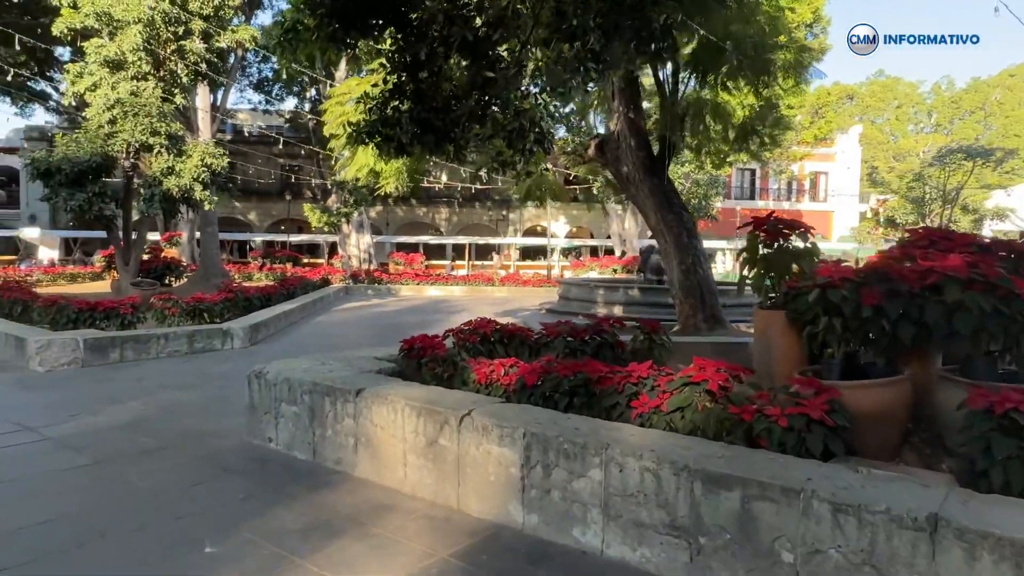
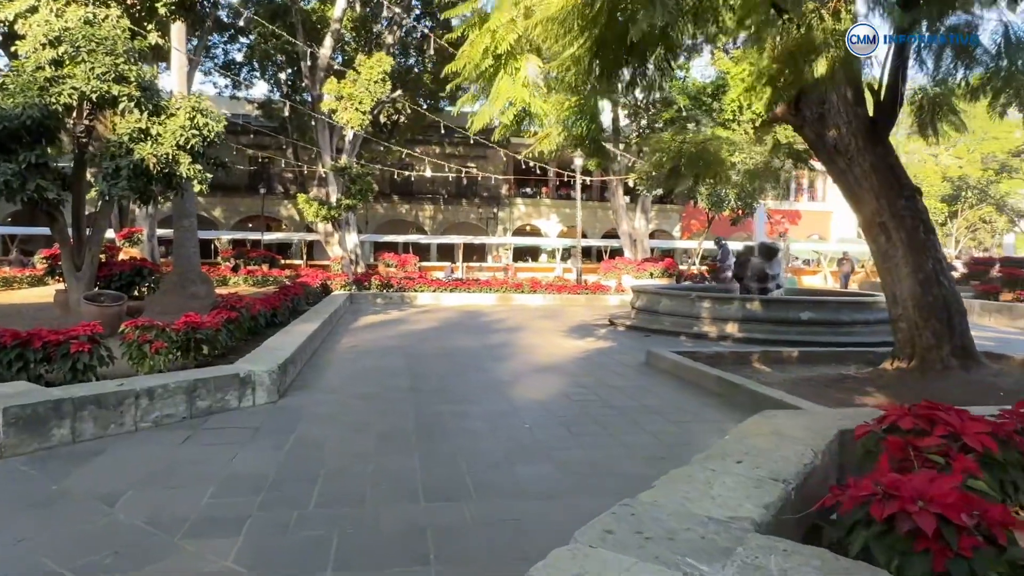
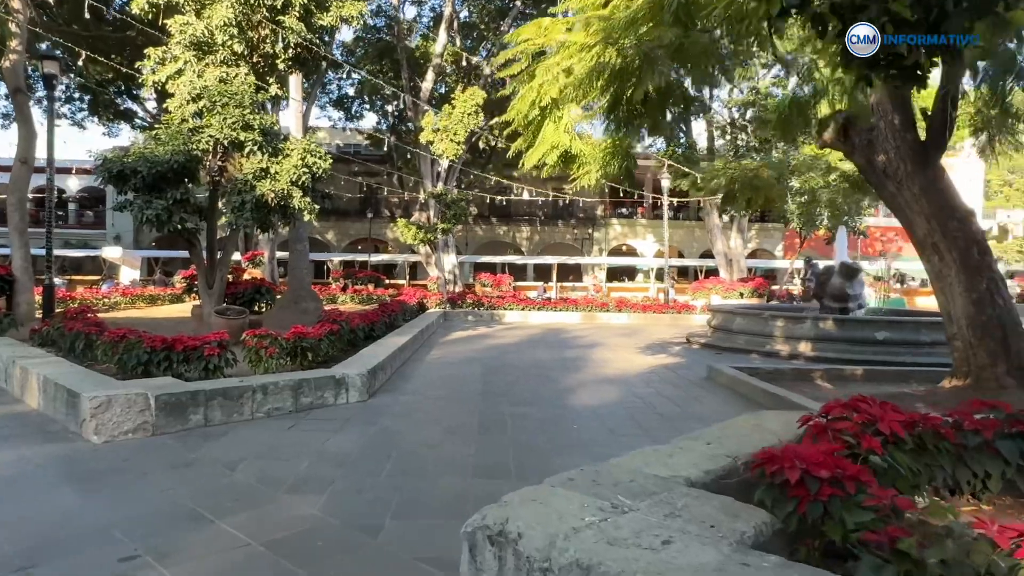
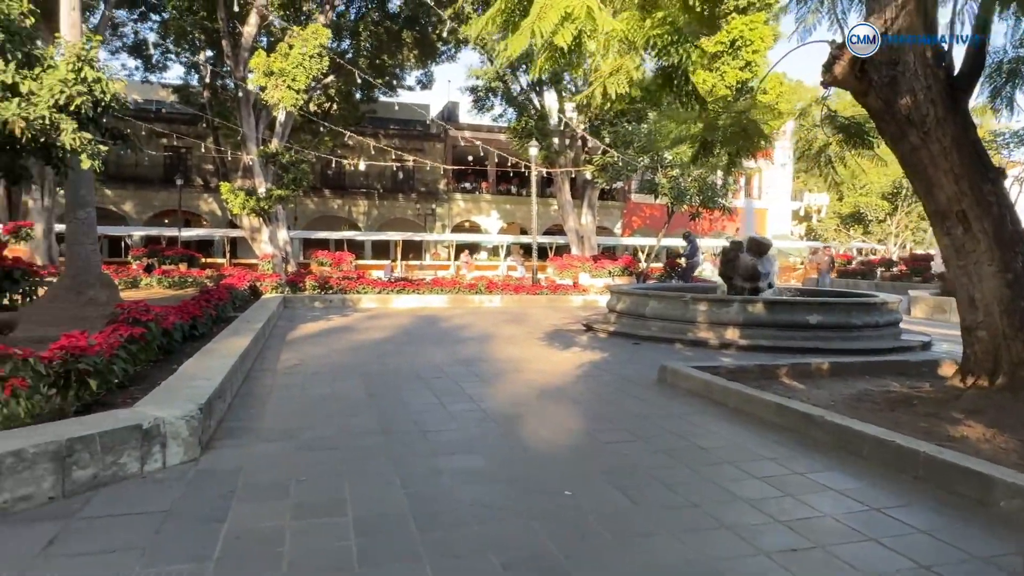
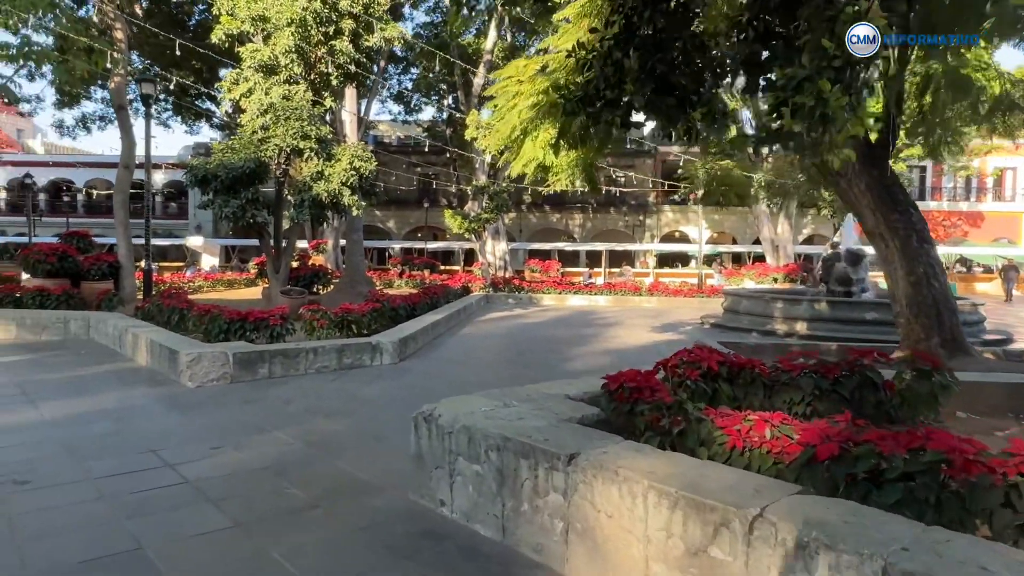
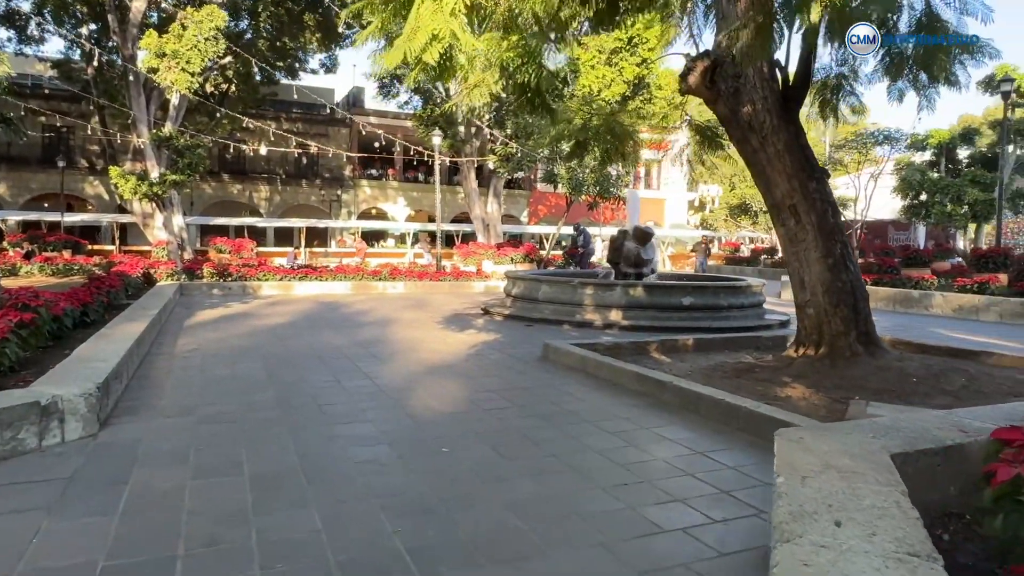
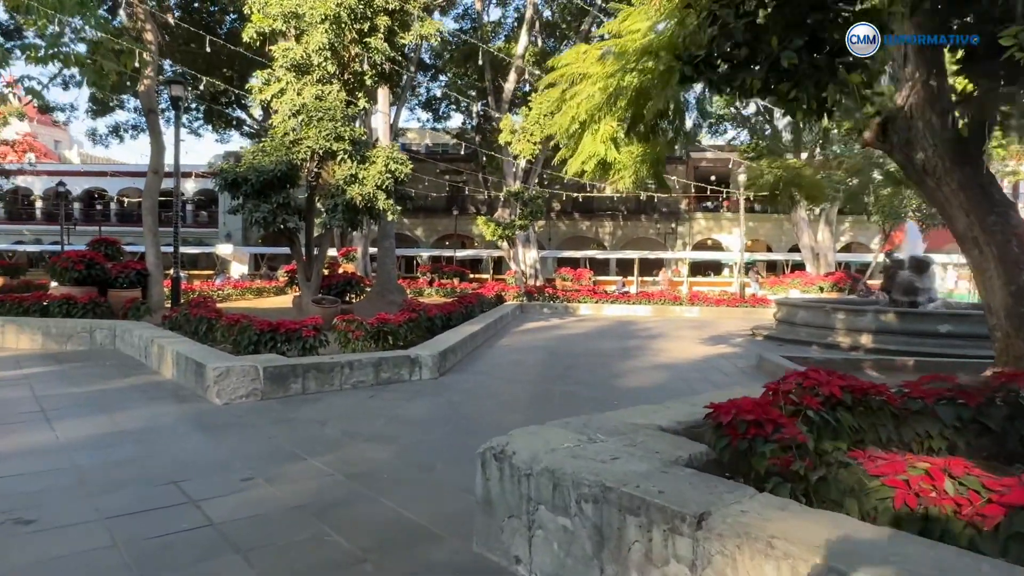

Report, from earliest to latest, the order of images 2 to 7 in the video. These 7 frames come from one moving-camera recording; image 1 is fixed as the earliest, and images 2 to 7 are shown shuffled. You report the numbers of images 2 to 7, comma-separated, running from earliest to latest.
5, 7, 3, 2, 6, 4
